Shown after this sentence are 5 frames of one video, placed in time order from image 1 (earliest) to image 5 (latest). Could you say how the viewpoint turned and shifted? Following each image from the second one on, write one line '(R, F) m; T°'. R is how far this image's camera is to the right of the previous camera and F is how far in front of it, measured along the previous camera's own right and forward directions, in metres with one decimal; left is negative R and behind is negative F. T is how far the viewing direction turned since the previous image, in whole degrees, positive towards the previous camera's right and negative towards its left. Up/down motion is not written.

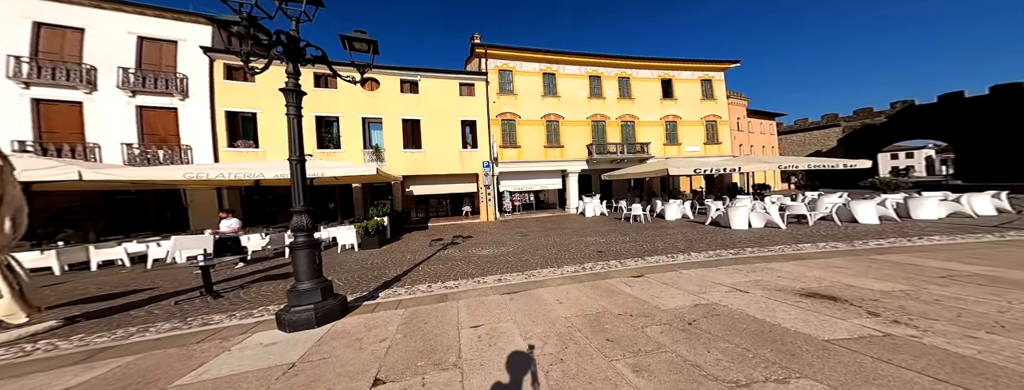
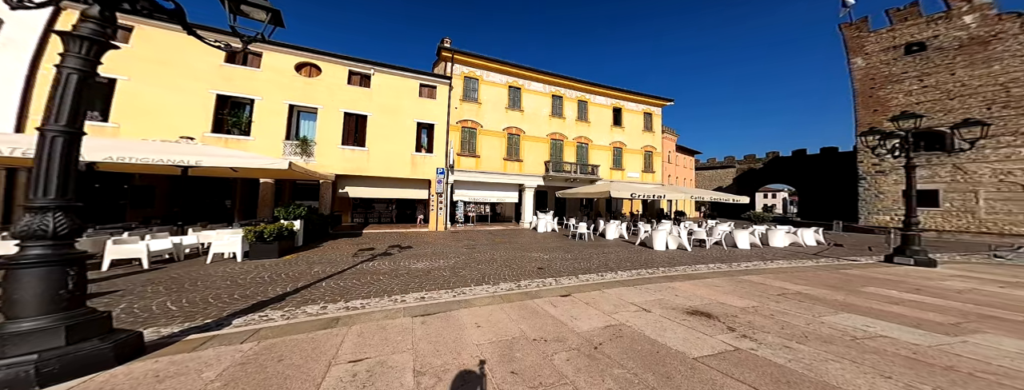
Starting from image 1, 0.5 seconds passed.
(+0.1, 0.0) m; +12°
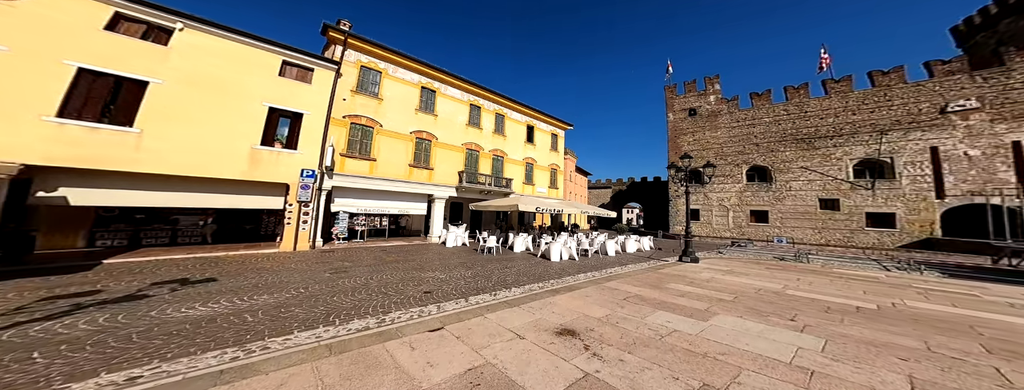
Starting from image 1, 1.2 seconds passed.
(+0.2, +0.2) m; +21°
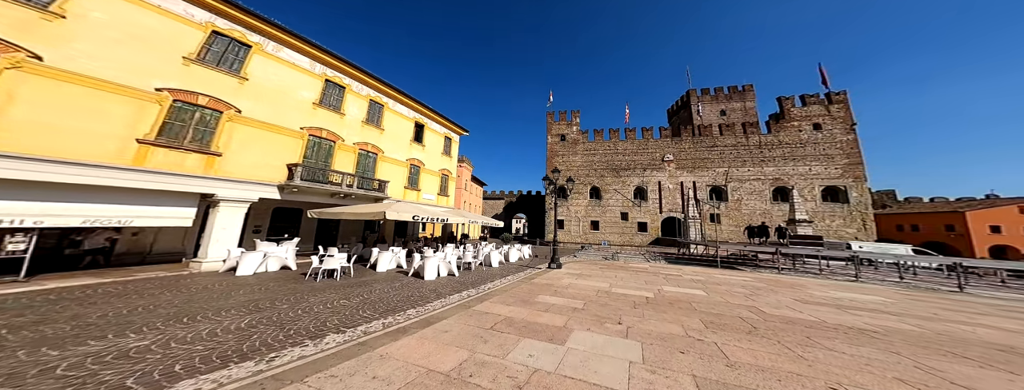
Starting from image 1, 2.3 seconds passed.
(+0.7, +0.9) m; +23°
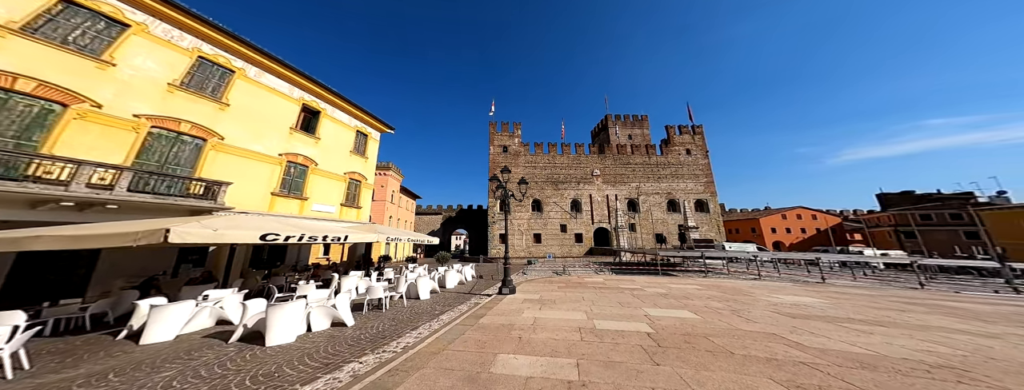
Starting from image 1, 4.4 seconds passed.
(0.0, +3.7) m; +14°
